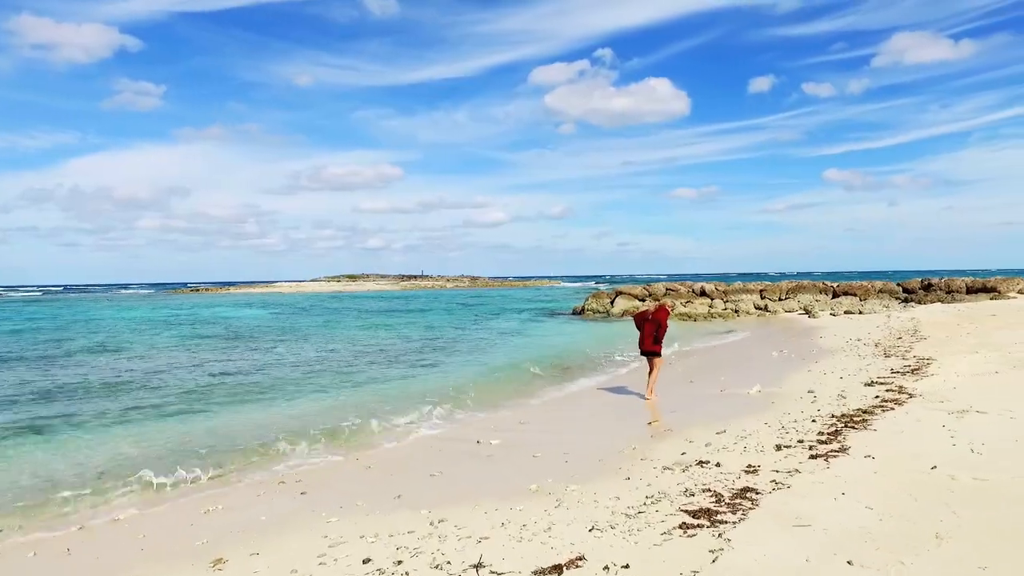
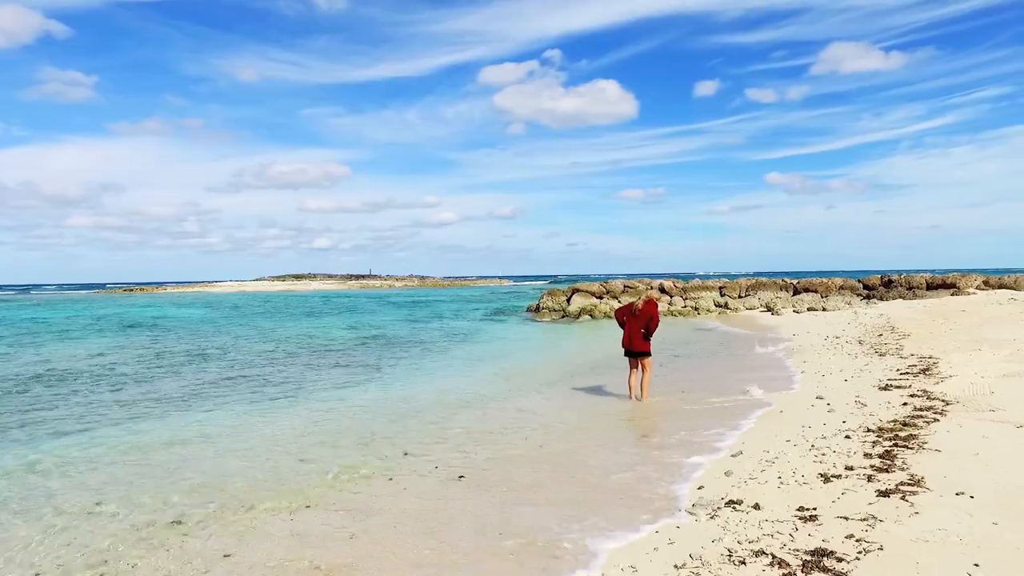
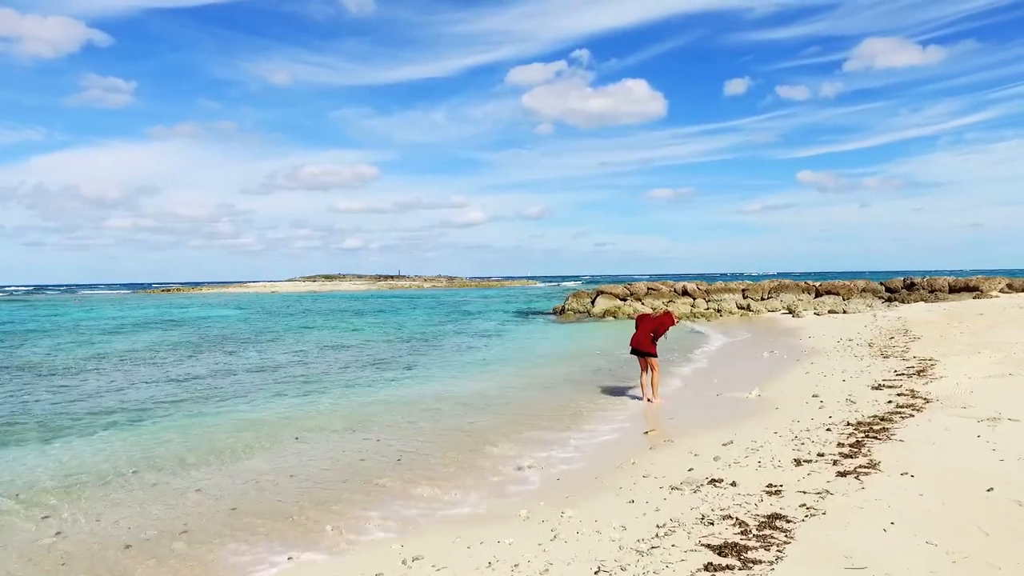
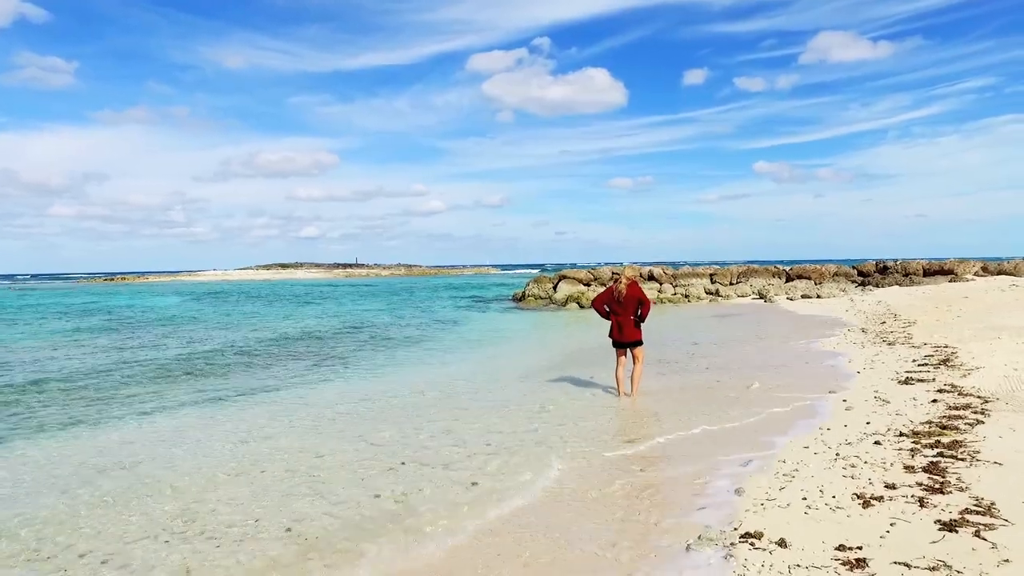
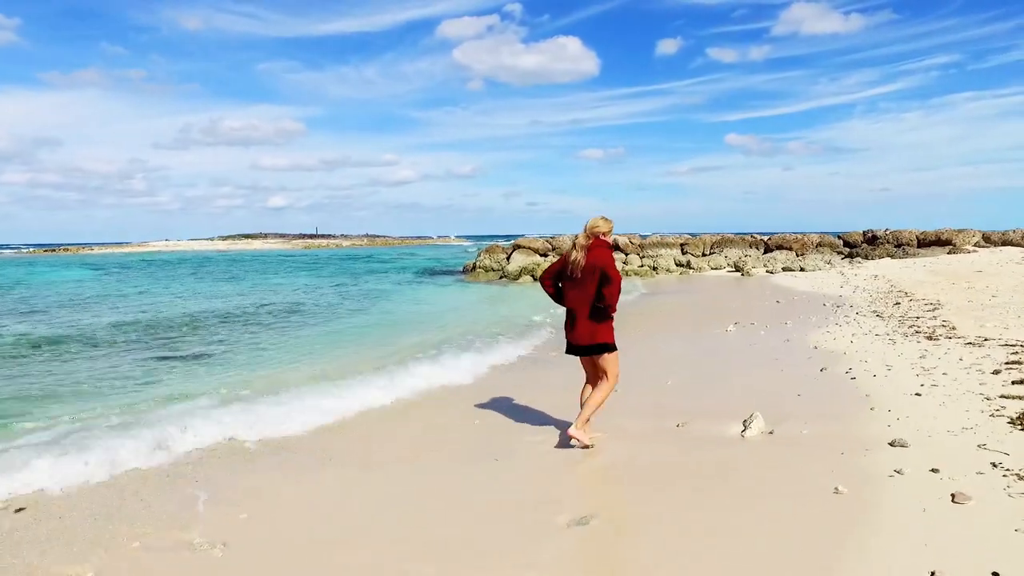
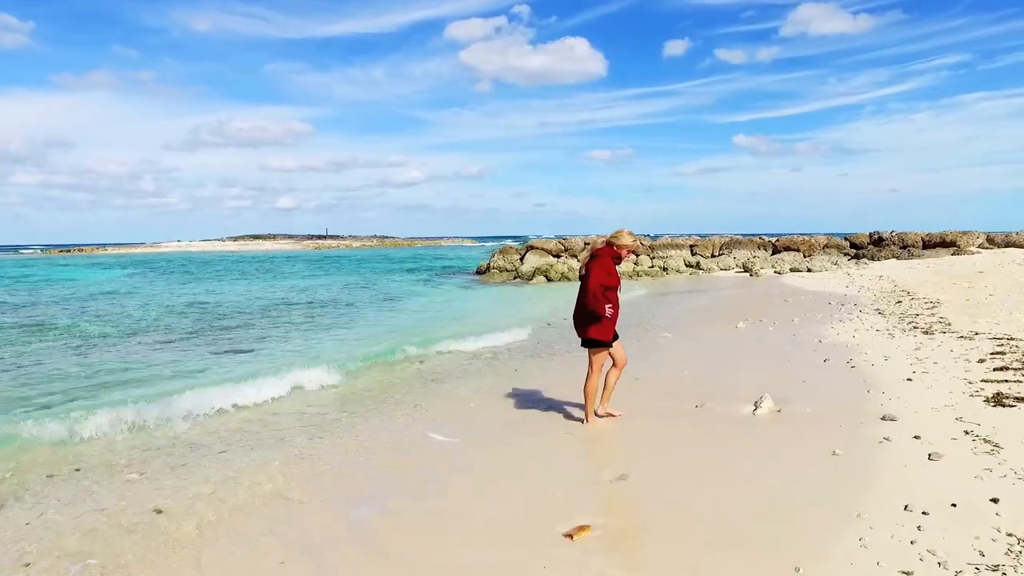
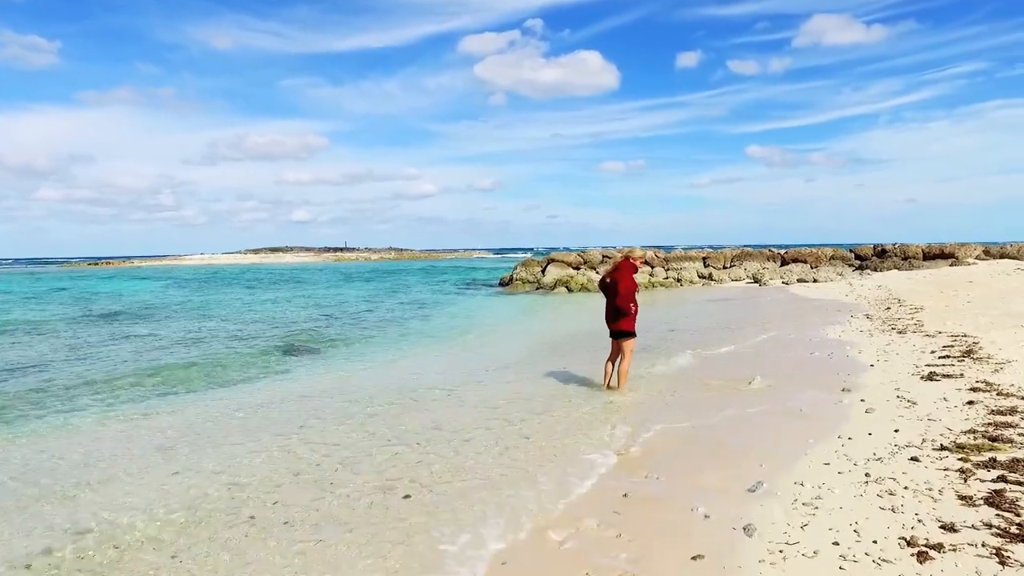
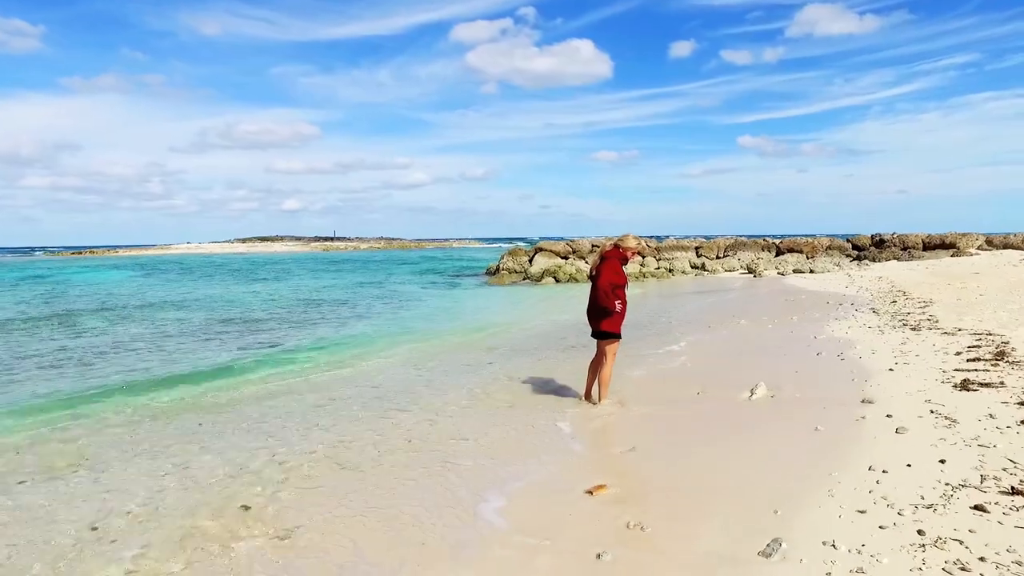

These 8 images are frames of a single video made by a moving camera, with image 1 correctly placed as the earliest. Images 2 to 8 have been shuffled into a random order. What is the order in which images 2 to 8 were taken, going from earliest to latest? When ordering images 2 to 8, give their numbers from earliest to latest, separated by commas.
3, 2, 4, 7, 8, 6, 5
